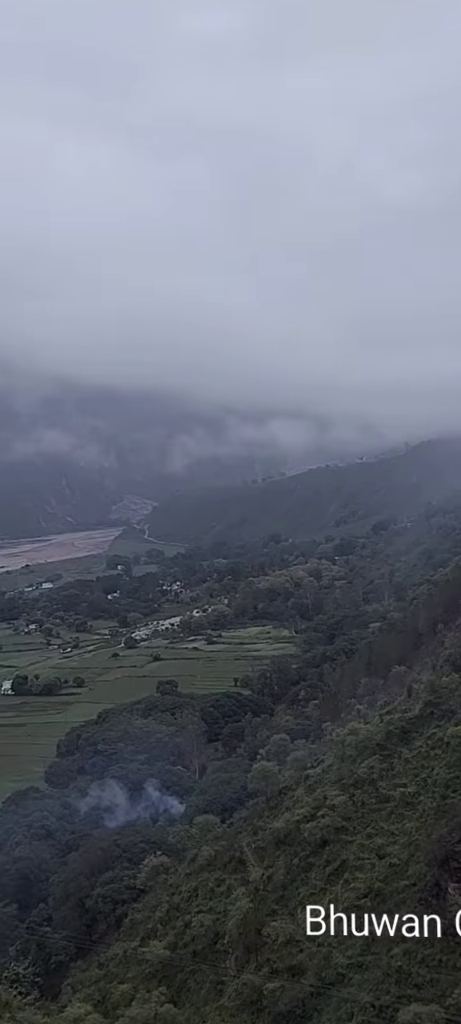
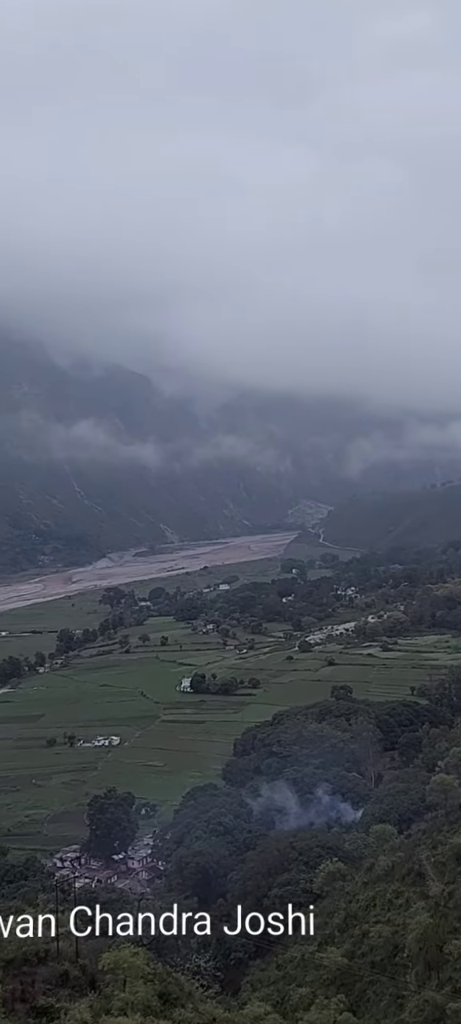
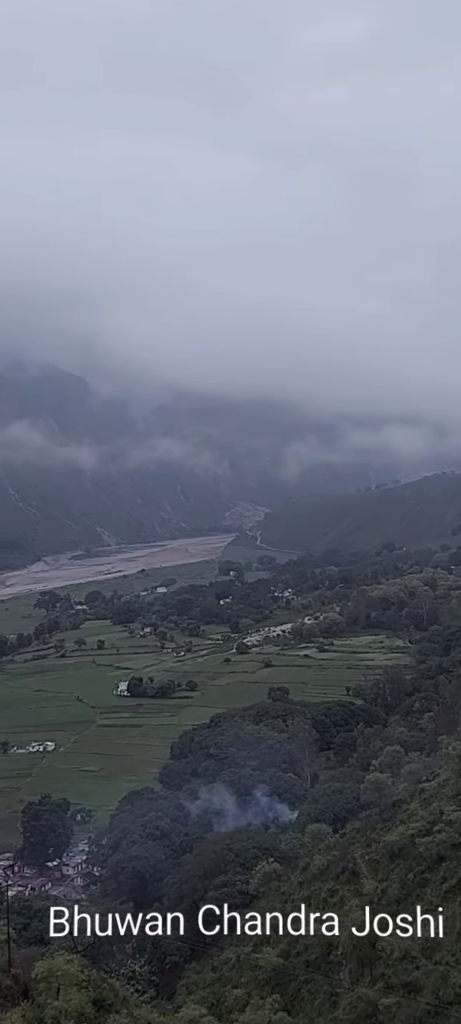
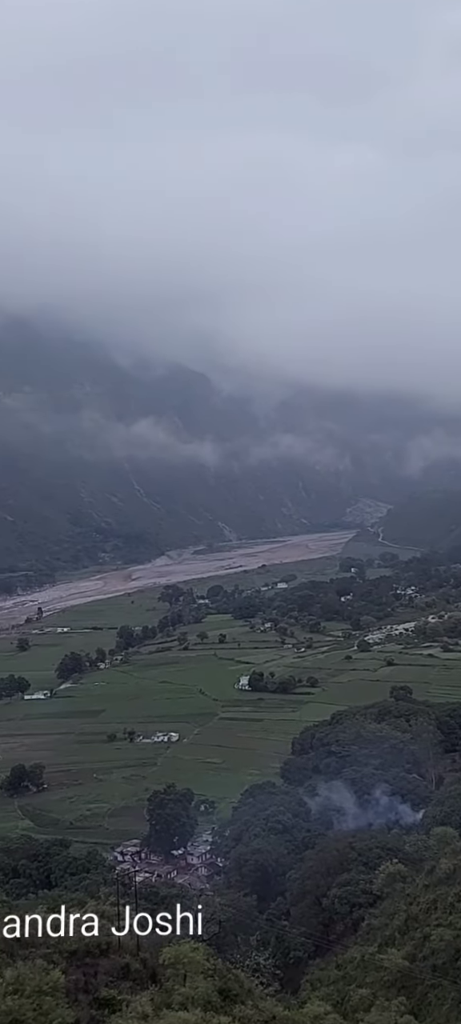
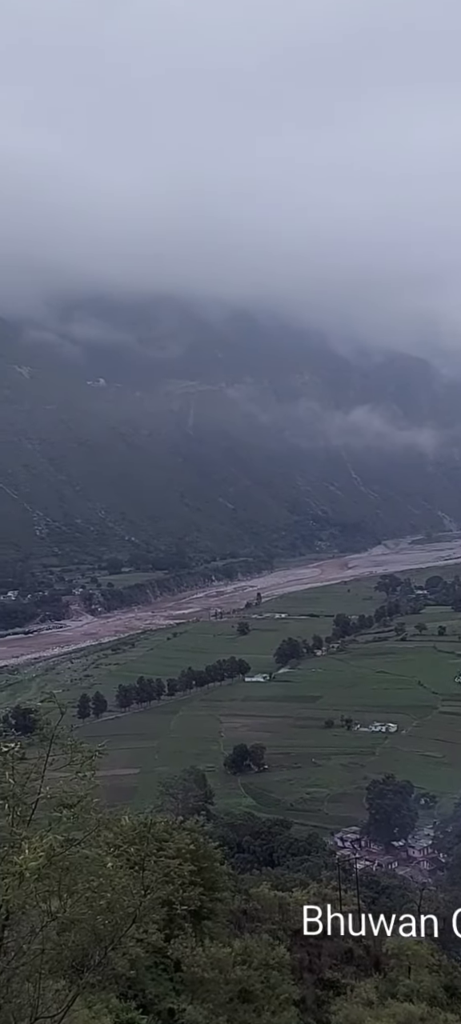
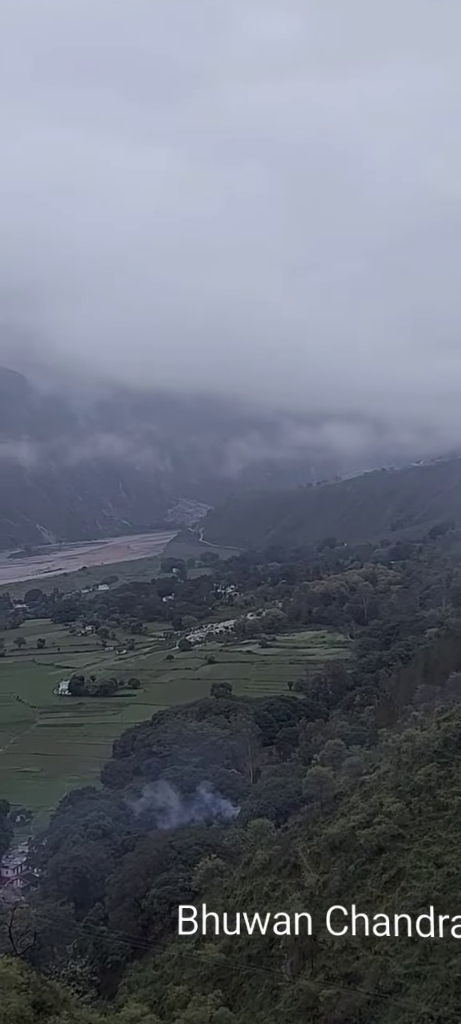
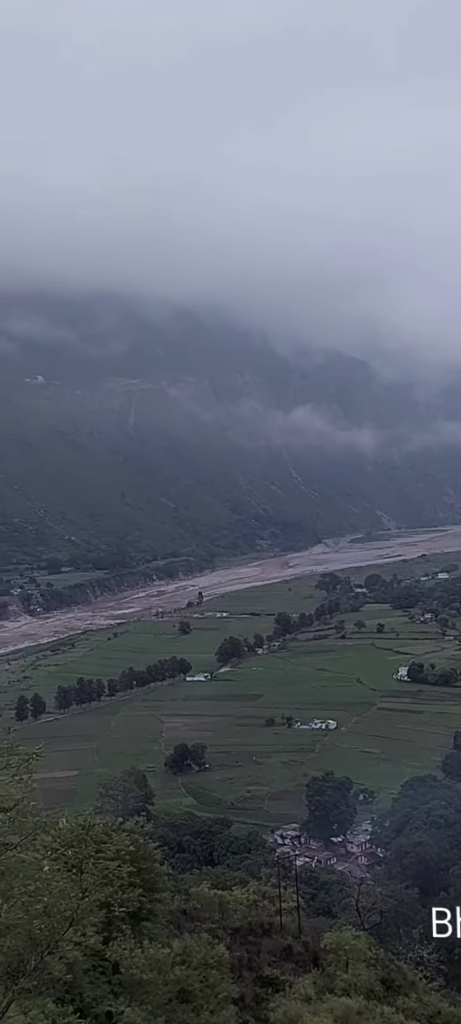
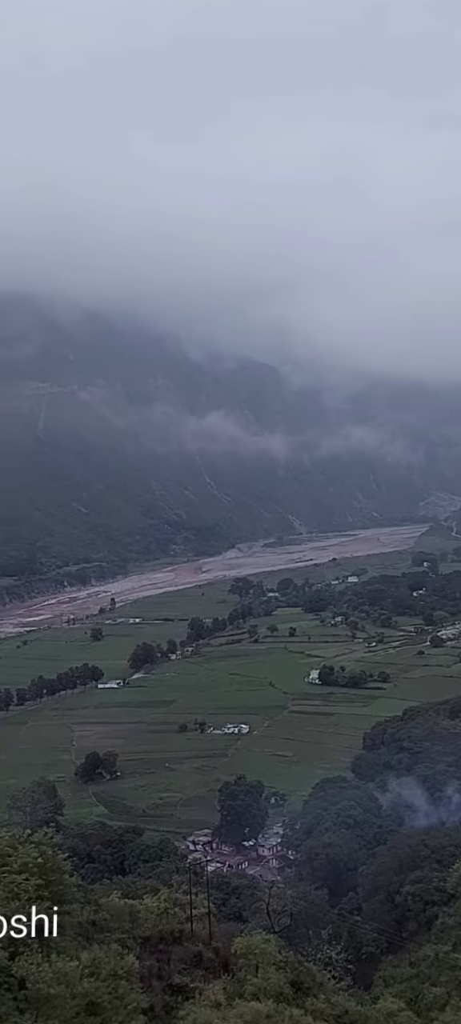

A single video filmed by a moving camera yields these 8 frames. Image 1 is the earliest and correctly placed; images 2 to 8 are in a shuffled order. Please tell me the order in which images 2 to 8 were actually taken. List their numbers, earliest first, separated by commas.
6, 3, 2, 4, 8, 7, 5
